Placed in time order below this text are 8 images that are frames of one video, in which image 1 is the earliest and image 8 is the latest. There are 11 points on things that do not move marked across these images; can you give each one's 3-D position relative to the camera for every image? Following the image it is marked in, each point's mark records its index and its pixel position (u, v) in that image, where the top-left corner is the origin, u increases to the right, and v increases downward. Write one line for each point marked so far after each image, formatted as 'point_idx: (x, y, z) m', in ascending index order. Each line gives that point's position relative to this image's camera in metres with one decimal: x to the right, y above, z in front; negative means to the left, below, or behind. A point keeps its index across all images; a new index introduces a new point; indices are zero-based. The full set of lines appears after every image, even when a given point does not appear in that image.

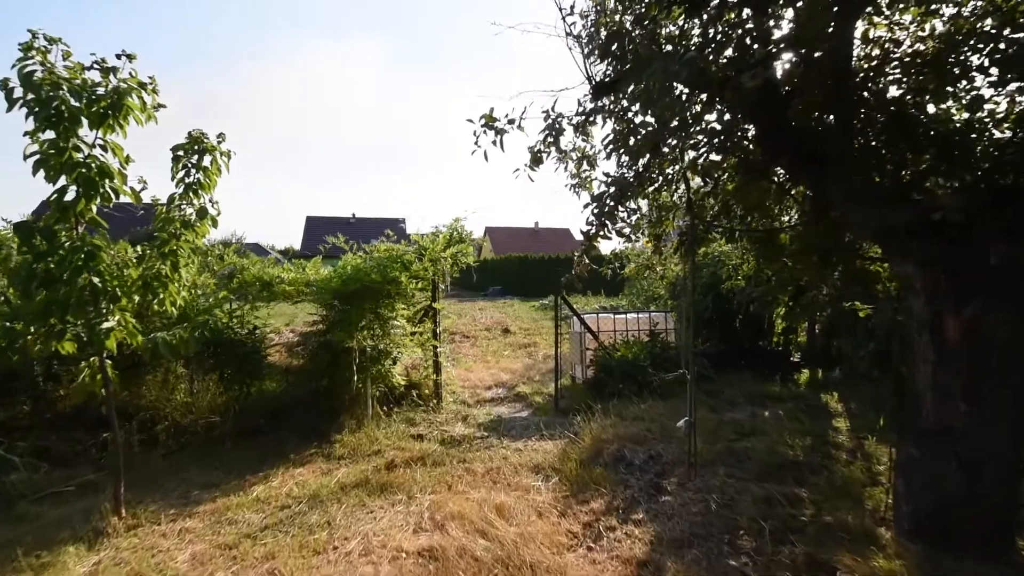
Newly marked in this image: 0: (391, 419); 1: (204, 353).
0: (-1.4, -1.6, +6.0) m
1: (-3.3, -0.7, +5.4) m
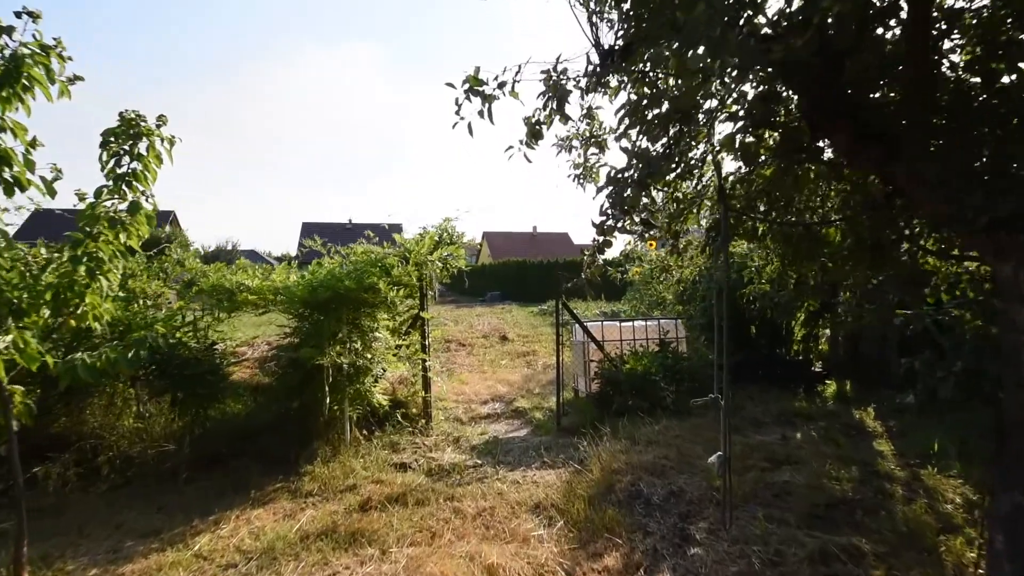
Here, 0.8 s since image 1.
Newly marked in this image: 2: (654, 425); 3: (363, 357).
0: (-1.5, -1.6, +5.3) m
1: (-3.4, -0.8, +4.7) m
2: (+1.6, -1.5, +5.5) m
3: (-1.5, -0.7, +5.2) m
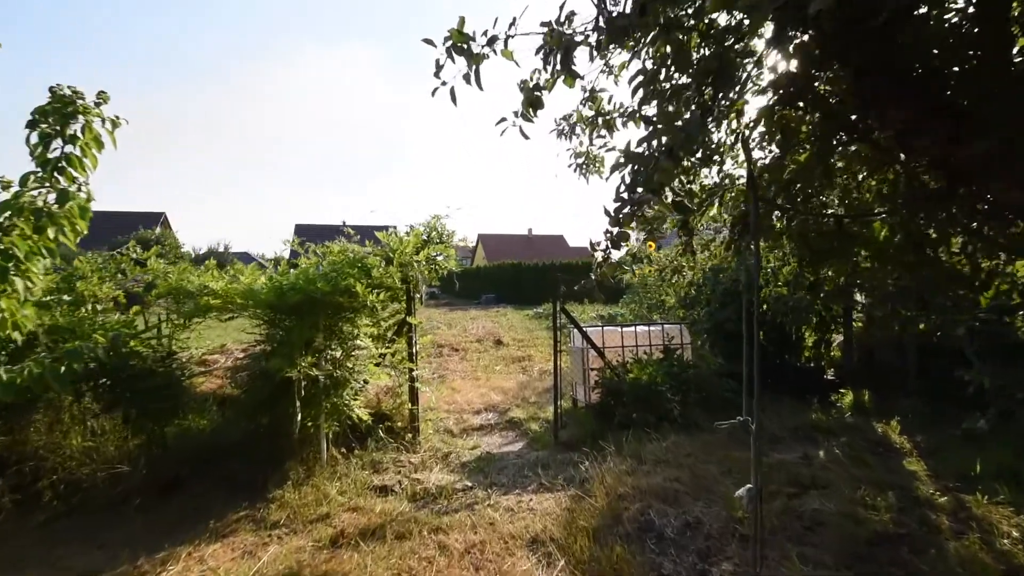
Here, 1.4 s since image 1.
0: (-1.5, -1.7, +4.8) m
1: (-3.4, -0.8, +4.2) m
2: (+1.5, -1.5, +5.0) m
3: (-1.6, -0.8, +4.7) m
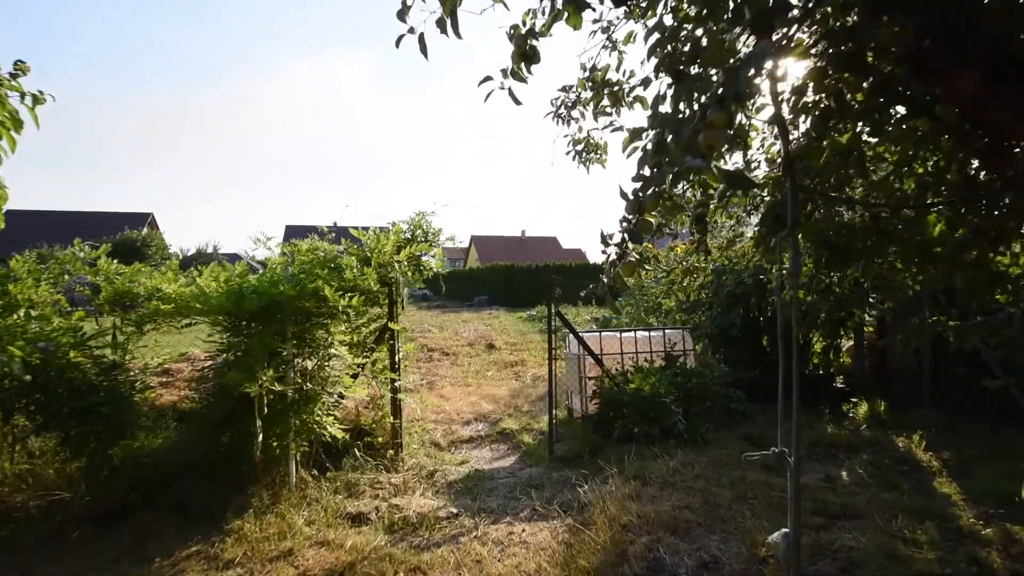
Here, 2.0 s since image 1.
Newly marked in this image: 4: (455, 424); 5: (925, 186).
0: (-1.6, -1.7, +4.3) m
1: (-3.5, -0.9, +3.7) m
2: (+1.4, -1.6, +4.6) m
3: (-1.7, -0.8, +4.2) m
4: (-0.8, -2.0, +7.4) m
5: (+2.3, +0.6, +2.8) m
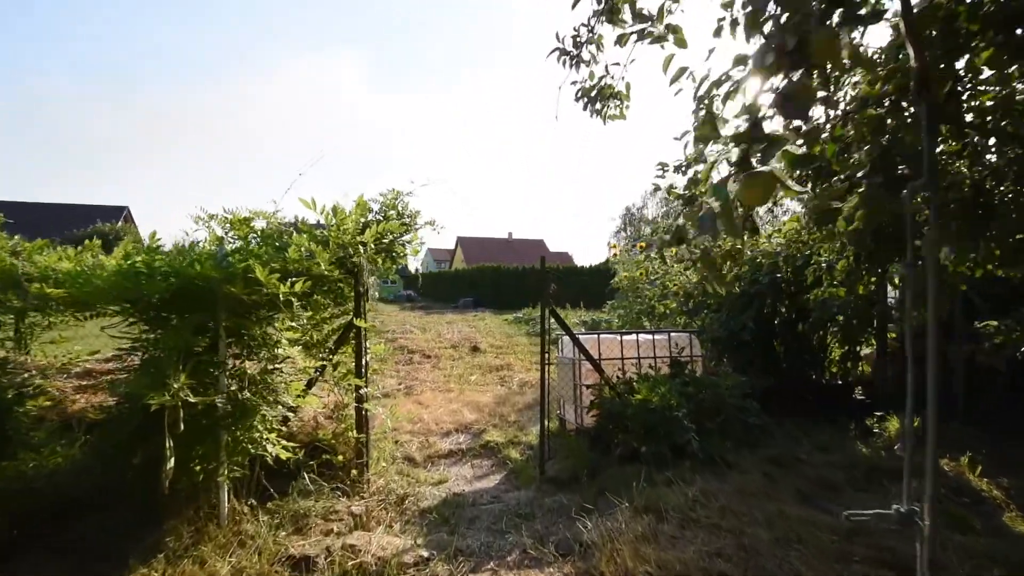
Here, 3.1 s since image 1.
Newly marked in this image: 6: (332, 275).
0: (-1.7, -1.6, +3.5) m
1: (-3.6, -0.7, +2.8) m
2: (+1.3, -1.5, +3.8) m
3: (-1.8, -0.7, +3.4) m
4: (-1.0, -1.9, +6.6) m
5: (+2.3, +0.6, +2.1) m
6: (-1.3, +0.1, +3.6) m
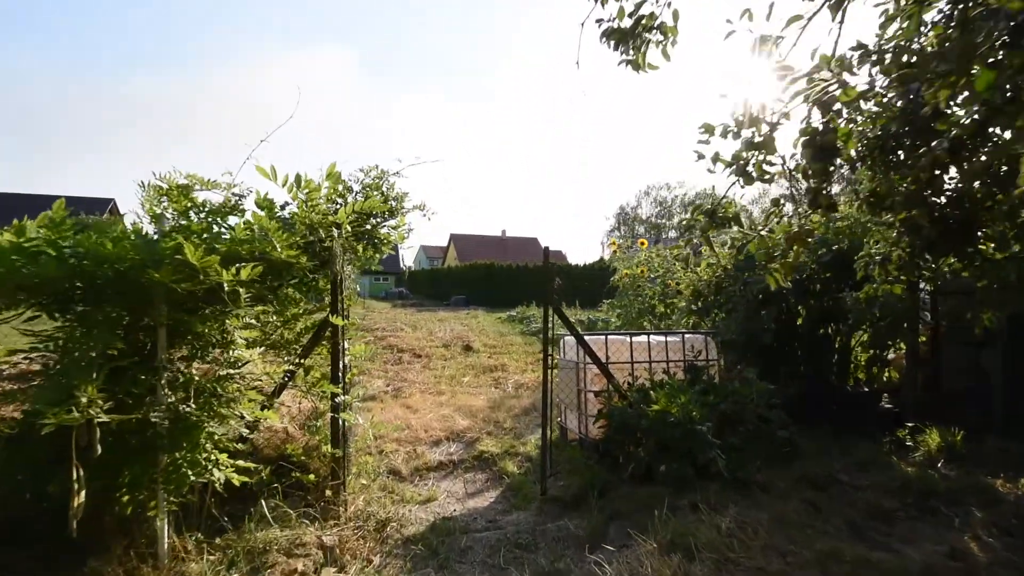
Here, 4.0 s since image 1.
0: (-1.7, -1.5, +2.9) m
1: (-3.5, -0.6, +2.2) m
2: (+1.3, -1.5, +3.3) m
3: (-1.7, -0.6, +2.8) m
4: (-1.1, -1.9, +6.0) m
5: (+2.3, +0.6, +1.5) m
6: (-1.3, +0.2, +3.0) m
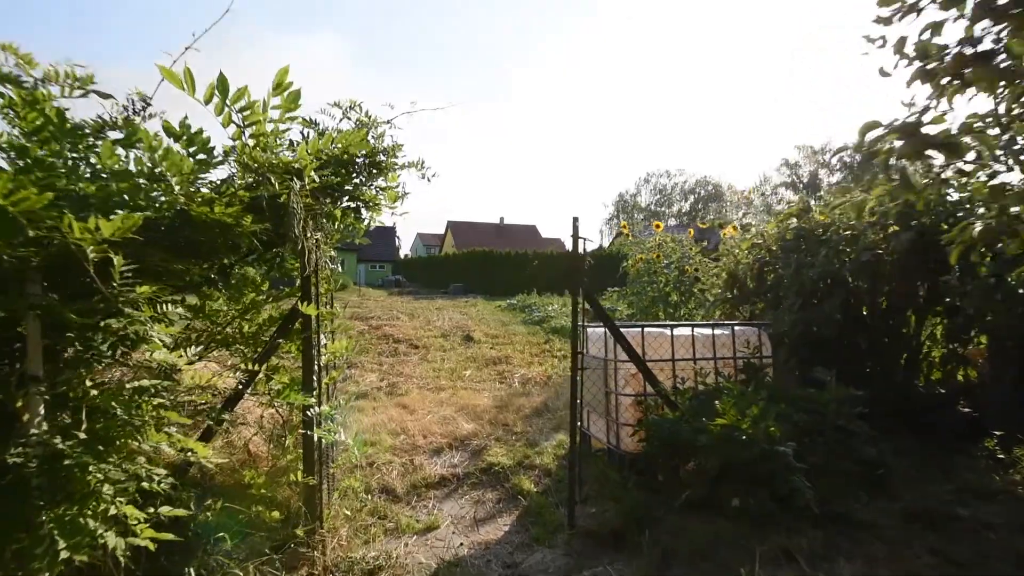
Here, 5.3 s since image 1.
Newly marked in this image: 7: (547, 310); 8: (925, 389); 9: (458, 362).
0: (-1.6, -1.4, +2.0) m
1: (-3.4, -0.6, +1.3) m
2: (+1.5, -1.4, +2.4) m
3: (-1.6, -0.5, +1.9) m
4: (-0.9, -1.7, +5.1) m
5: (+2.5, +0.7, +0.6) m
6: (-1.1, +0.3, +2.1) m
7: (+1.1, -0.7, +16.0) m
8: (+4.1, -1.0, +5.0) m
9: (-1.1, -1.5, +10.0) m
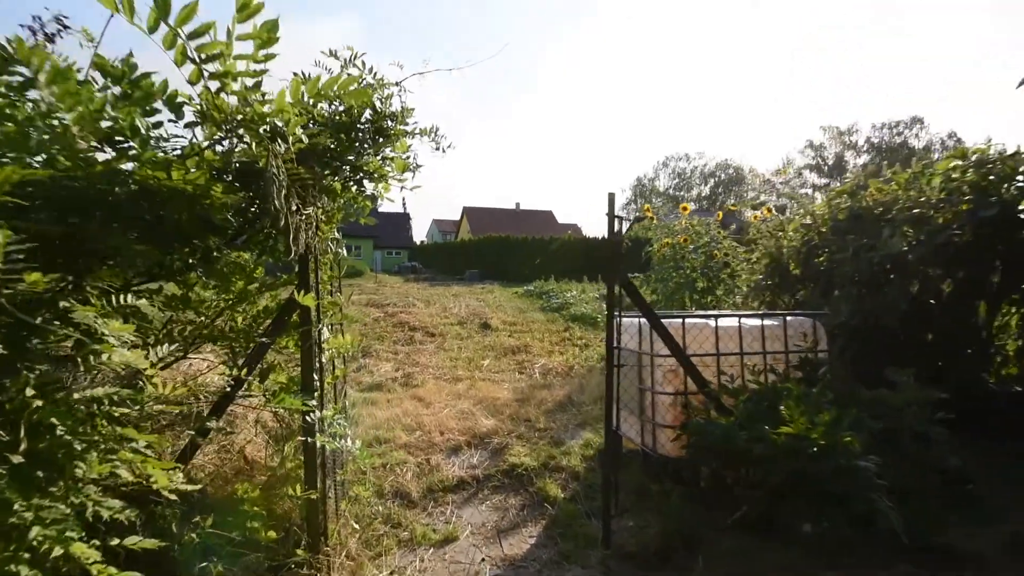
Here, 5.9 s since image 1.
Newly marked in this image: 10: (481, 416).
0: (-1.4, -1.4, +1.6) m
1: (-3.3, -0.5, +1.0) m
2: (+1.6, -1.3, +2.0) m
3: (-1.5, -0.5, +1.5) m
4: (-0.7, -1.6, +4.8) m
5: (+2.6, +0.7, +0.1) m
6: (-1.0, +0.3, +1.7) m
7: (+1.7, -0.3, +15.5) m
8: (+4.3, -0.9, +4.5) m
9: (-0.7, -1.2, +9.6) m
10: (-0.3, -1.5, +5.7) m
